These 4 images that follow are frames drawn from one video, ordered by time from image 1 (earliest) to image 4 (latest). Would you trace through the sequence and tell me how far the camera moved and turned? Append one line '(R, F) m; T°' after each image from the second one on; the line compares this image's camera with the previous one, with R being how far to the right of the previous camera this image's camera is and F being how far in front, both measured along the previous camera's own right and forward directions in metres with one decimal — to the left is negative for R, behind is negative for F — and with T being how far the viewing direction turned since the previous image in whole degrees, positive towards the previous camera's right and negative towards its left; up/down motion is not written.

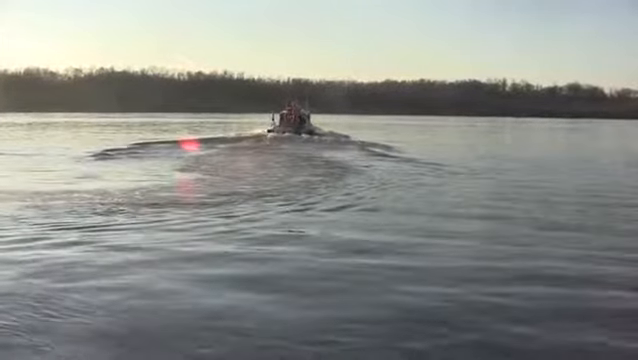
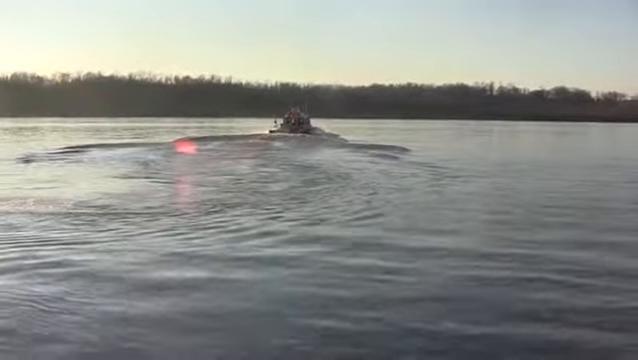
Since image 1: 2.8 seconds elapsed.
(-0.2, +1.0) m; +1°
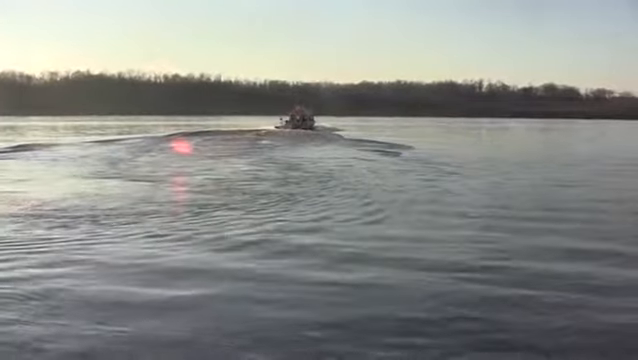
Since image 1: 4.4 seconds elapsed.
(-0.1, -1.3) m; +1°
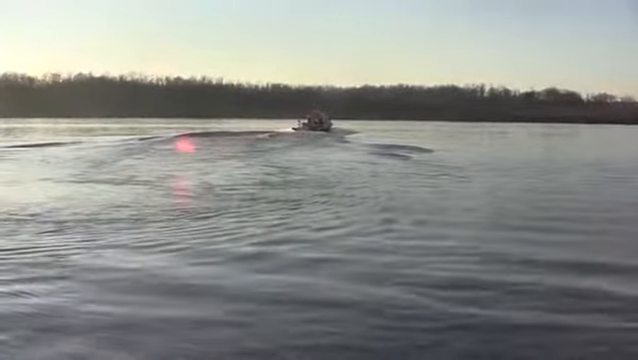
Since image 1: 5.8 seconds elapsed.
(0.0, +0.5) m; 0°
